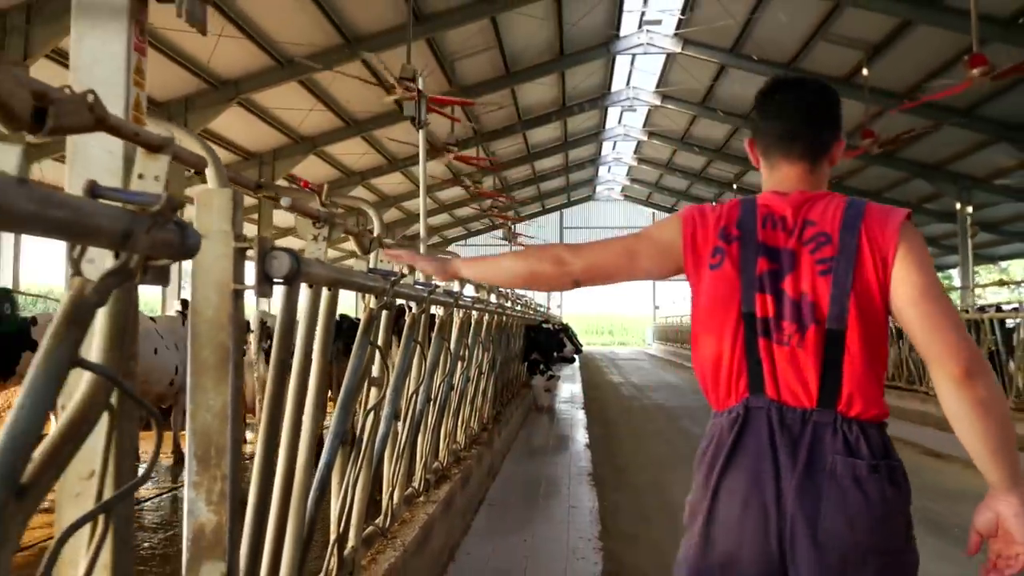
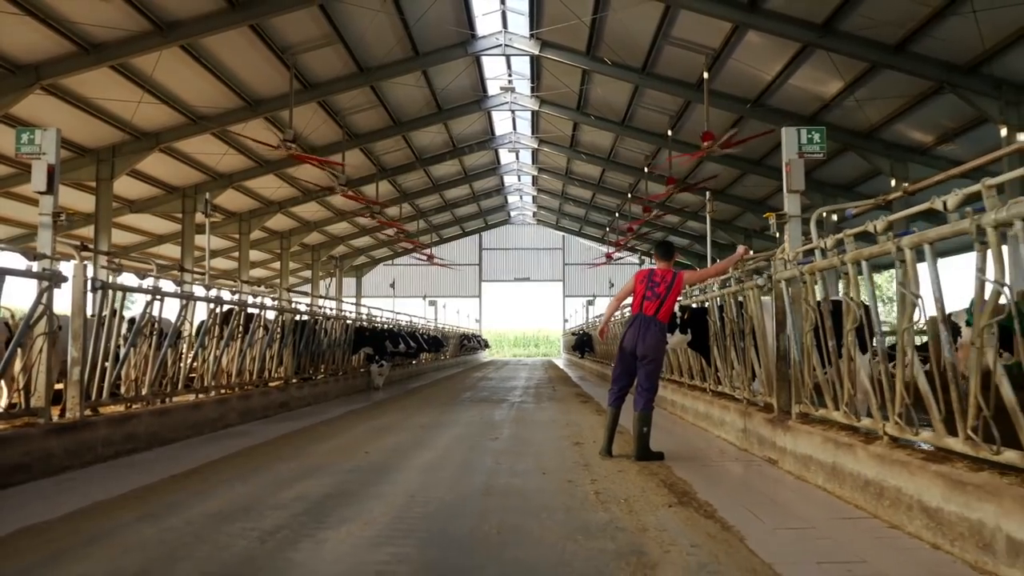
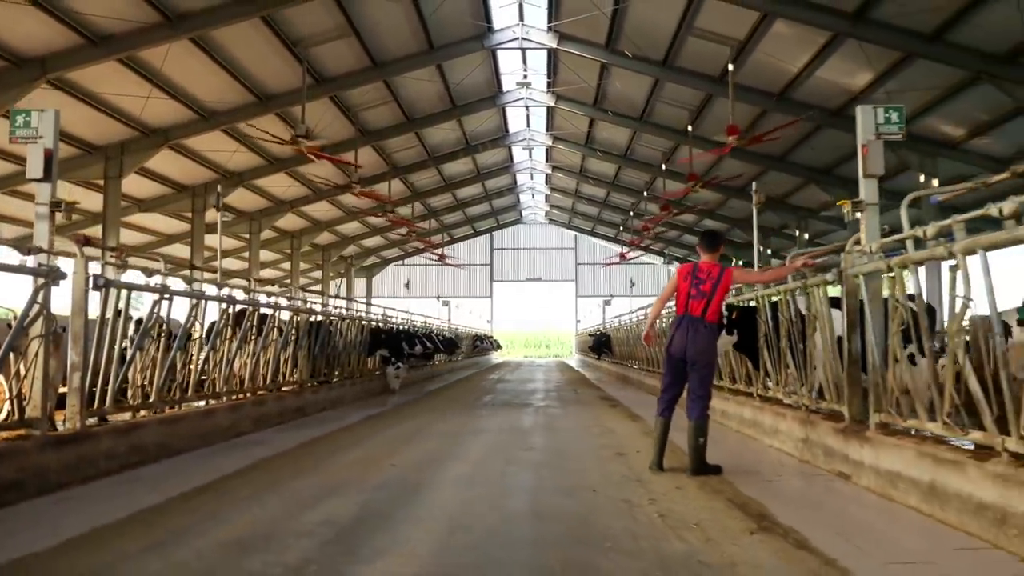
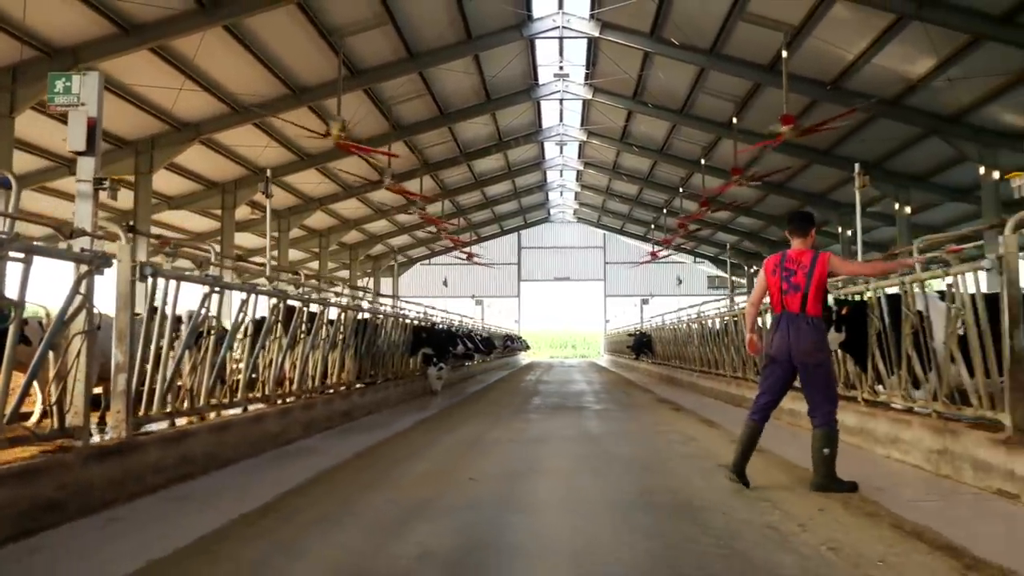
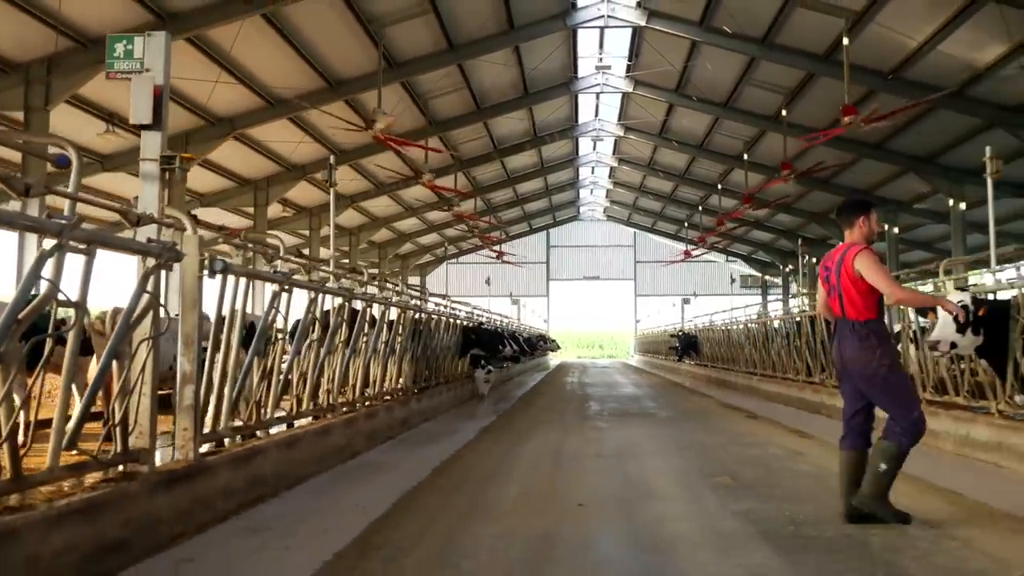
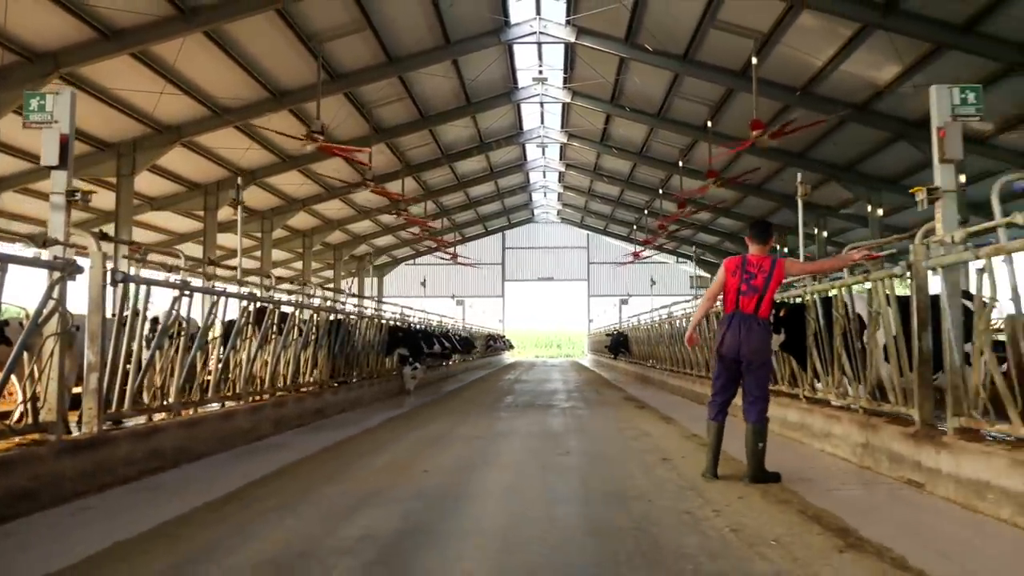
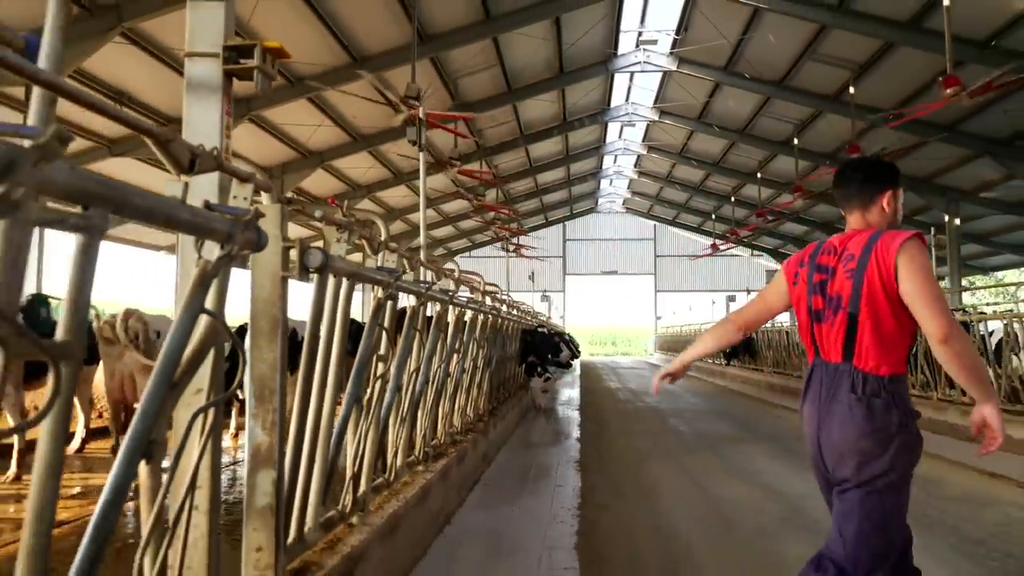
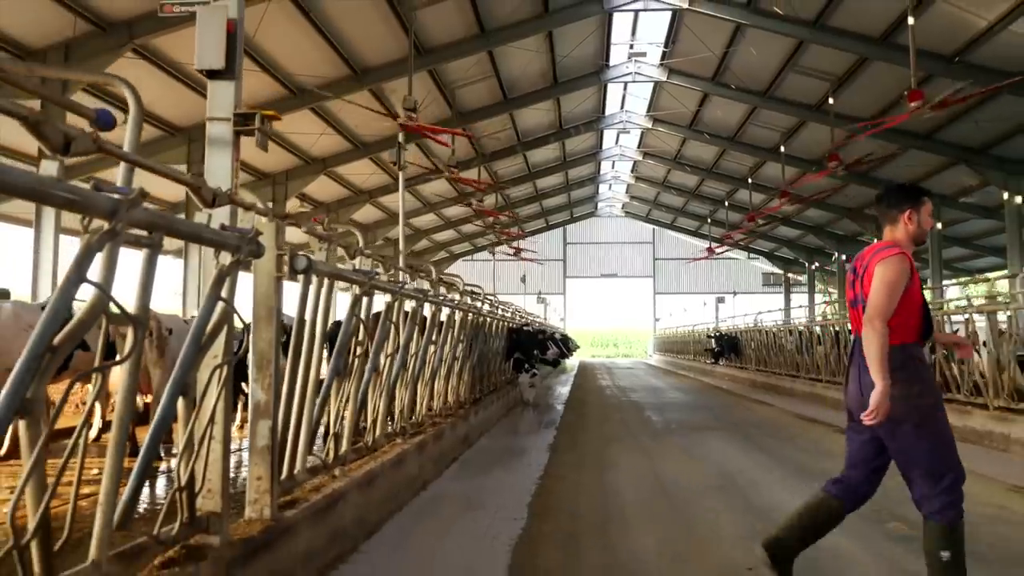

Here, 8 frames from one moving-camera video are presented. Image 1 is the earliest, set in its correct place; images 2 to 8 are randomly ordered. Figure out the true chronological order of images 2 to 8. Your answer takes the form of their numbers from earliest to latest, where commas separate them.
7, 8, 5, 4, 6, 3, 2
